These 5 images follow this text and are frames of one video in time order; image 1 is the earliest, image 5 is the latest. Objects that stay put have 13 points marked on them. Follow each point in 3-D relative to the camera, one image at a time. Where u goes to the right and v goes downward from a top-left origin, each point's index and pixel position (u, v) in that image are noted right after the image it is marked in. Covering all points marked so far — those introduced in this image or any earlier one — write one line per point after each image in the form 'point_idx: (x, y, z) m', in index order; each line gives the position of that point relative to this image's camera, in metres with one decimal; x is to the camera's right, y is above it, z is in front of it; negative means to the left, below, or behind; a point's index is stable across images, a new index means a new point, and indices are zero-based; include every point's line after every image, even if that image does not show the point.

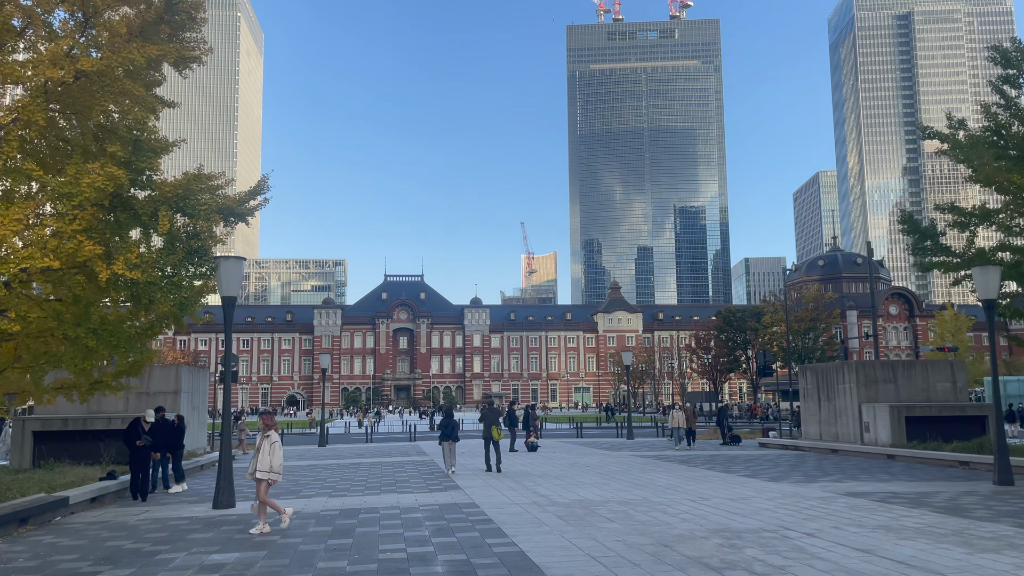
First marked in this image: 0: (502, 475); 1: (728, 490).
0: (-0.2, -4.2, +16.5) m
1: (+3.9, -3.6, +13.2) m
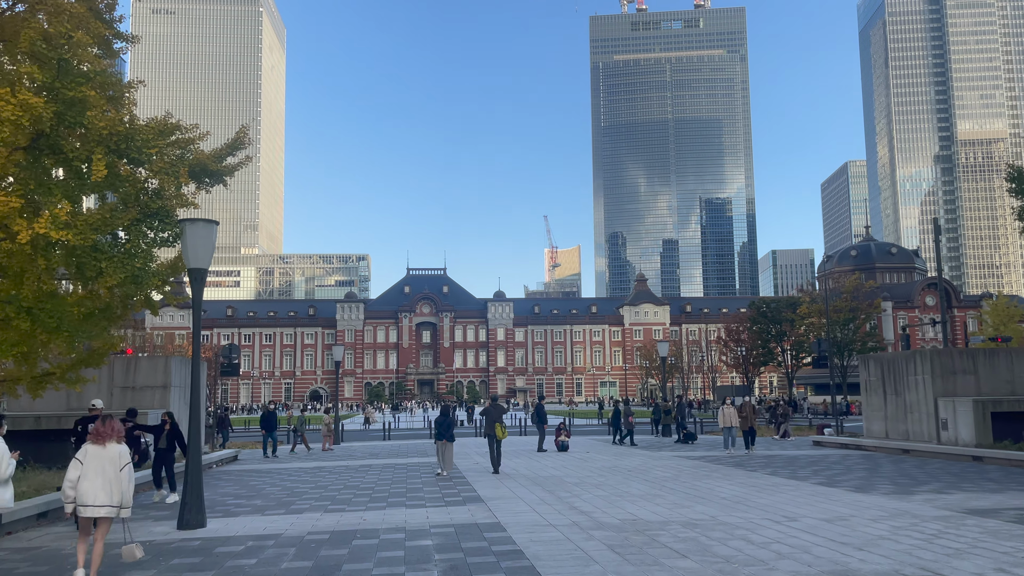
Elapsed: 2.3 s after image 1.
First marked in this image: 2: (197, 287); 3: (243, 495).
0: (+0.4, -3.7, +14.1) m
1: (+4.3, -3.1, +10.6) m
2: (-4.4, 0.0, +10.4) m
3: (-4.9, -3.8, +13.5) m
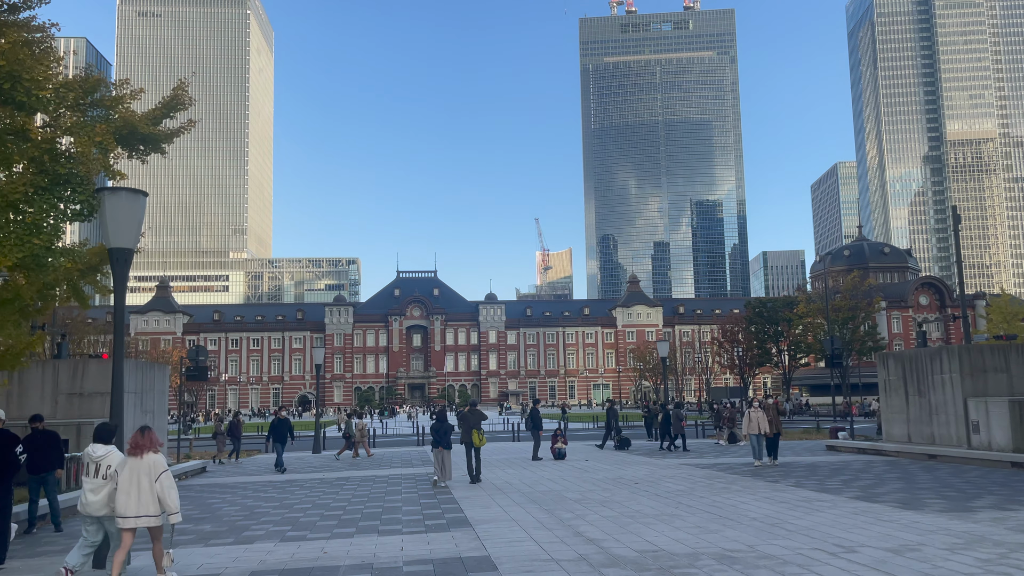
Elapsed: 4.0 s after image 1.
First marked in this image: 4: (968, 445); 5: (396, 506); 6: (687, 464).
0: (+0.3, -3.5, +12.3) m
1: (+4.2, -2.9, +8.9) m
2: (-4.5, +0.2, +8.5) m
3: (-5.0, -3.6, +11.7) m
4: (+11.4, -3.9, +18.6) m
5: (-1.9, -3.6, +12.2) m
6: (+4.3, -4.4, +18.4) m
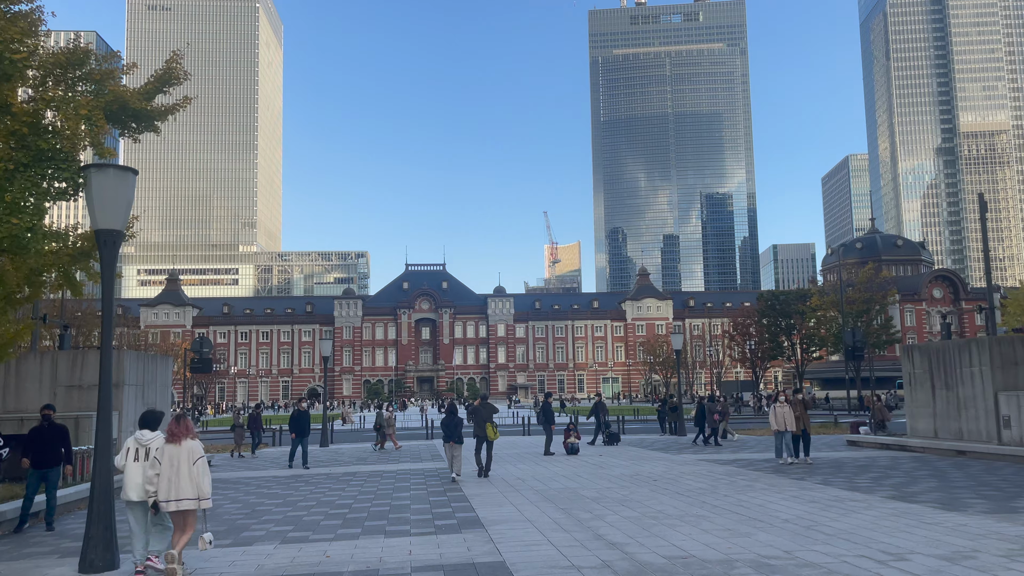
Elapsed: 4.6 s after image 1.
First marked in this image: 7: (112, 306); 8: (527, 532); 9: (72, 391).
0: (+0.5, -3.3, +11.7) m
1: (+4.4, -2.7, +8.2) m
2: (-4.3, +0.3, +7.9) m
3: (-4.8, -3.4, +11.1) m
4: (+11.6, -3.7, +17.8) m
5: (-1.7, -3.4, +11.6) m
6: (+4.6, -4.1, +17.8) m
7: (-4.3, -0.2, +7.9) m
8: (+0.2, -2.9, +8.8) m
9: (-9.2, -2.2, +15.6) m
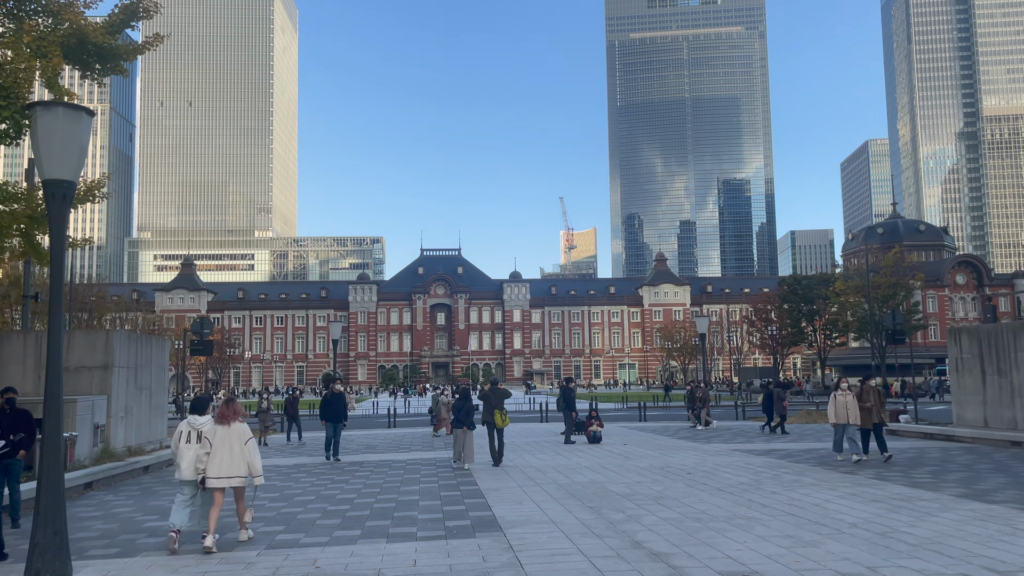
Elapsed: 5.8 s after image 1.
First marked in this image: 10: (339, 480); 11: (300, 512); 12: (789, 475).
0: (+0.8, -2.9, +10.5) m
1: (+4.6, -2.4, +6.9) m
2: (-4.1, +0.7, +6.7) m
3: (-4.5, -3.0, +10.0) m
4: (+12.0, -3.2, +16.4) m
5: (-1.4, -3.0, +10.4) m
6: (+5.0, -3.6, +16.5) m
7: (-4.0, +0.2, +6.7) m
8: (+0.4, -2.5, +7.5) m
9: (-8.9, -1.7, +14.6) m
10: (-3.0, -3.3, +13.0) m
11: (-2.8, -2.9, +9.8) m
12: (+4.5, -3.1, +12.2) m
